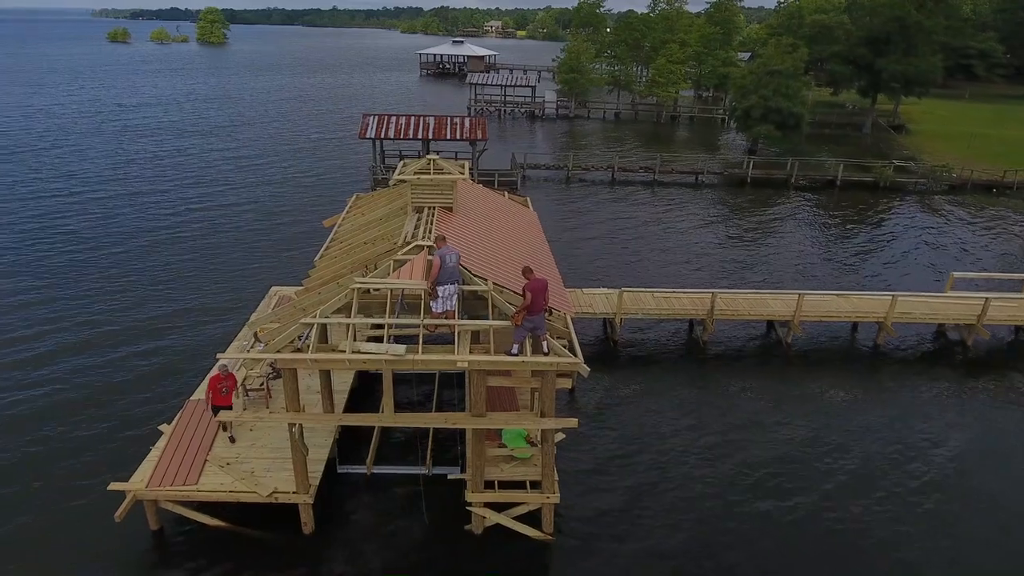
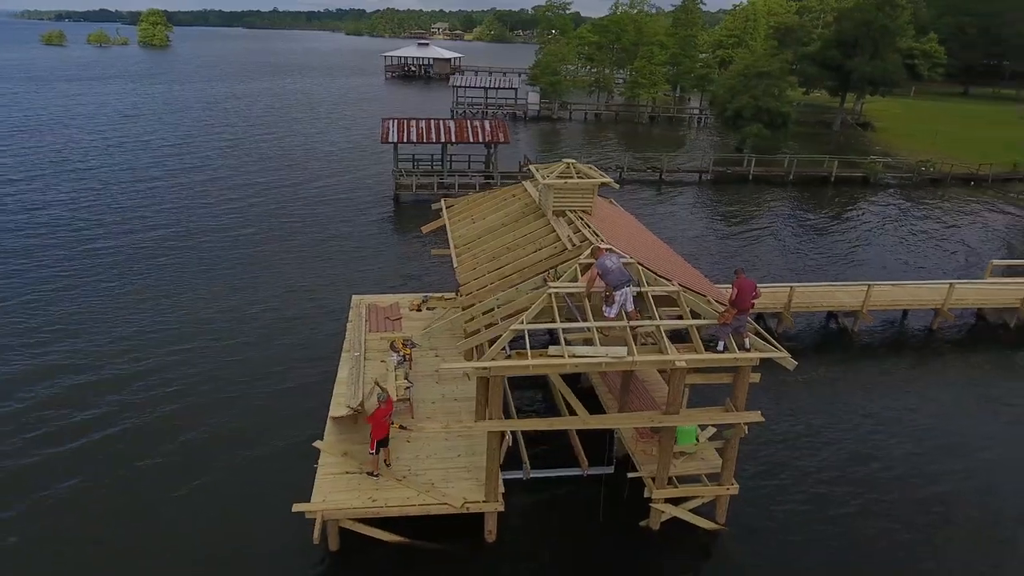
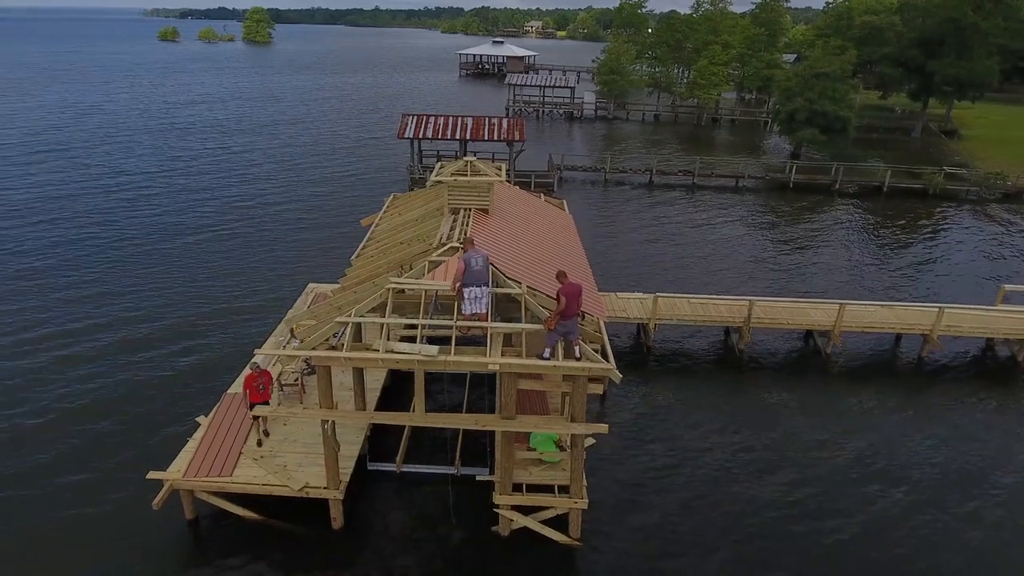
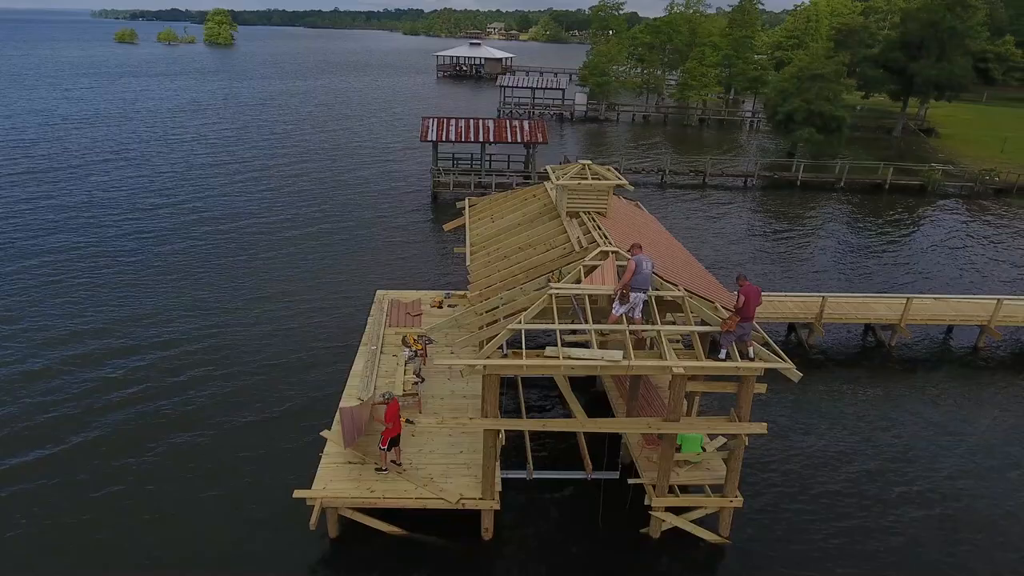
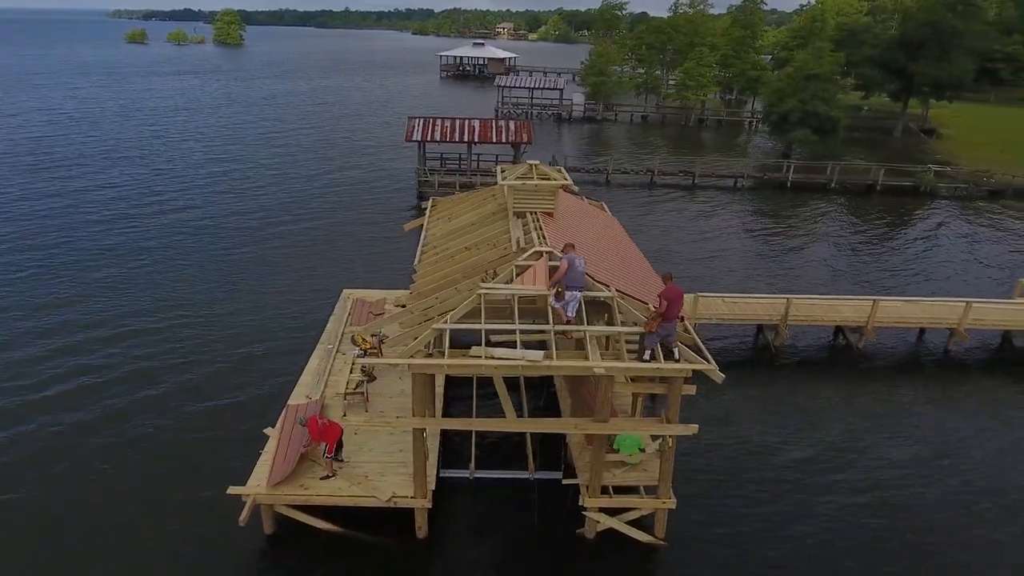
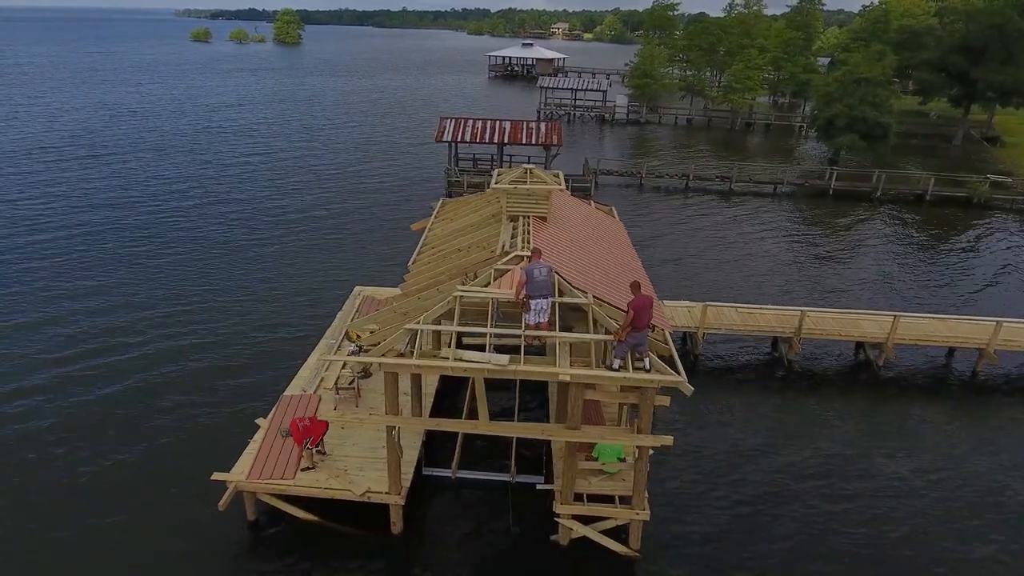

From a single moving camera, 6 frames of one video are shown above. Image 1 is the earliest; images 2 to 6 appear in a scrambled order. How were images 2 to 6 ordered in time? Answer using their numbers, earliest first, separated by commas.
3, 6, 5, 4, 2
